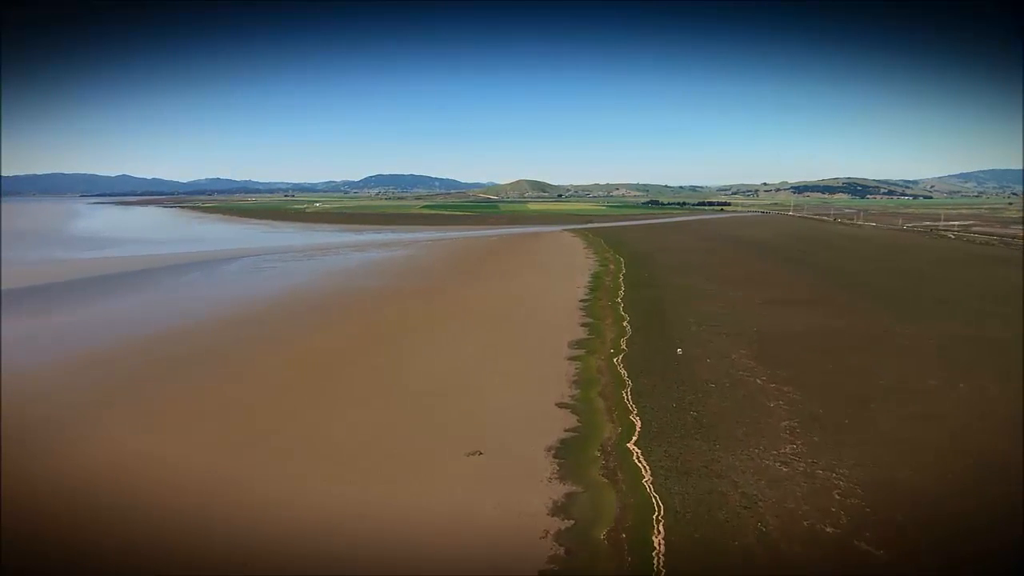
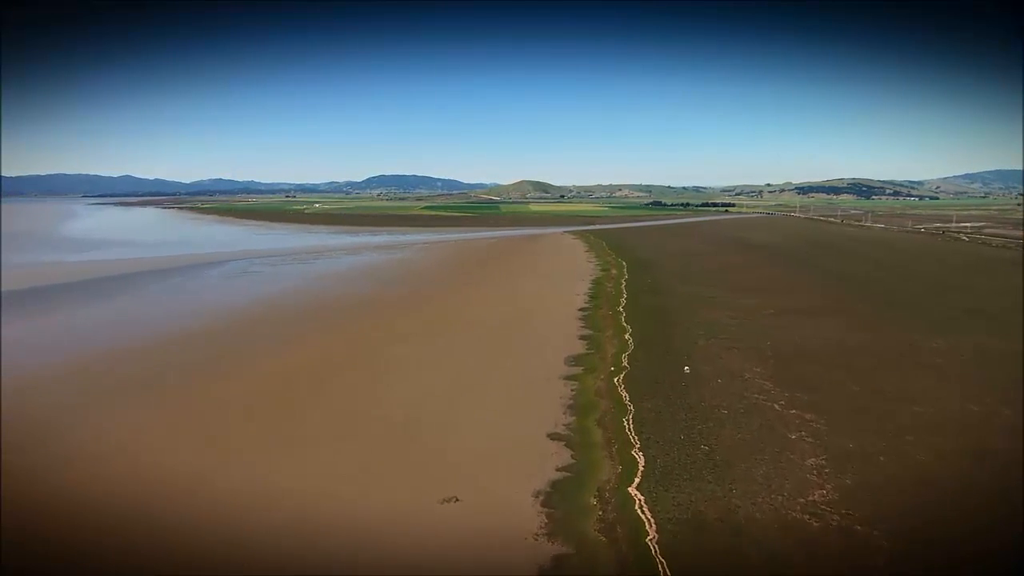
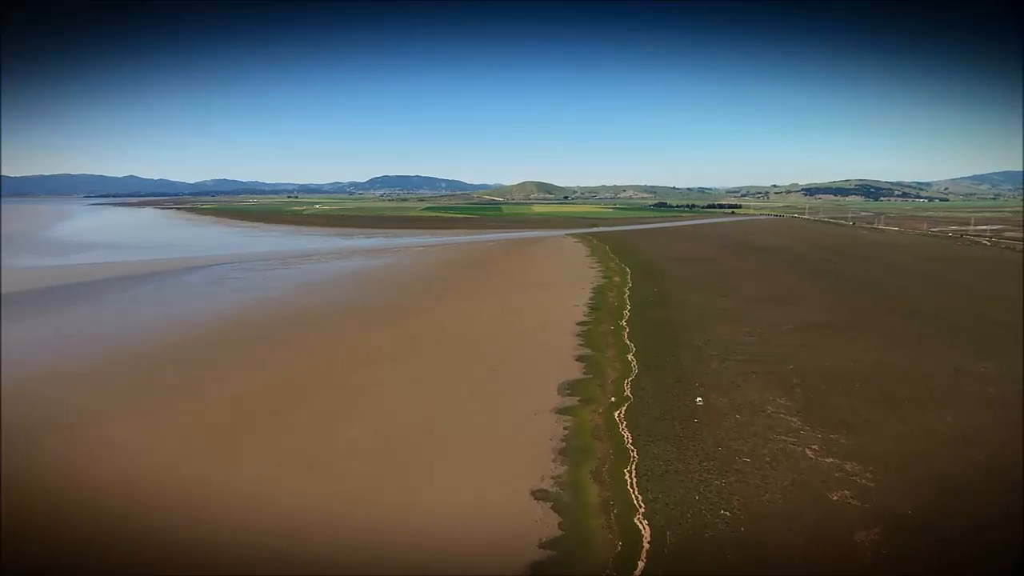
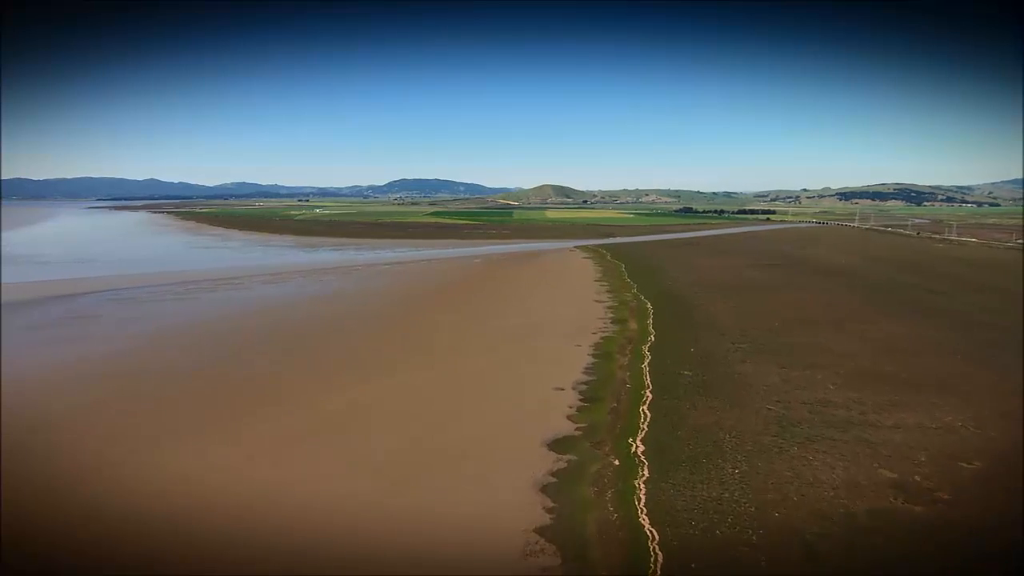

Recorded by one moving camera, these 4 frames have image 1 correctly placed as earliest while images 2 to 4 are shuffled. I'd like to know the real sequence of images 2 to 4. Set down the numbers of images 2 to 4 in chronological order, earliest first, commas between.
2, 3, 4
